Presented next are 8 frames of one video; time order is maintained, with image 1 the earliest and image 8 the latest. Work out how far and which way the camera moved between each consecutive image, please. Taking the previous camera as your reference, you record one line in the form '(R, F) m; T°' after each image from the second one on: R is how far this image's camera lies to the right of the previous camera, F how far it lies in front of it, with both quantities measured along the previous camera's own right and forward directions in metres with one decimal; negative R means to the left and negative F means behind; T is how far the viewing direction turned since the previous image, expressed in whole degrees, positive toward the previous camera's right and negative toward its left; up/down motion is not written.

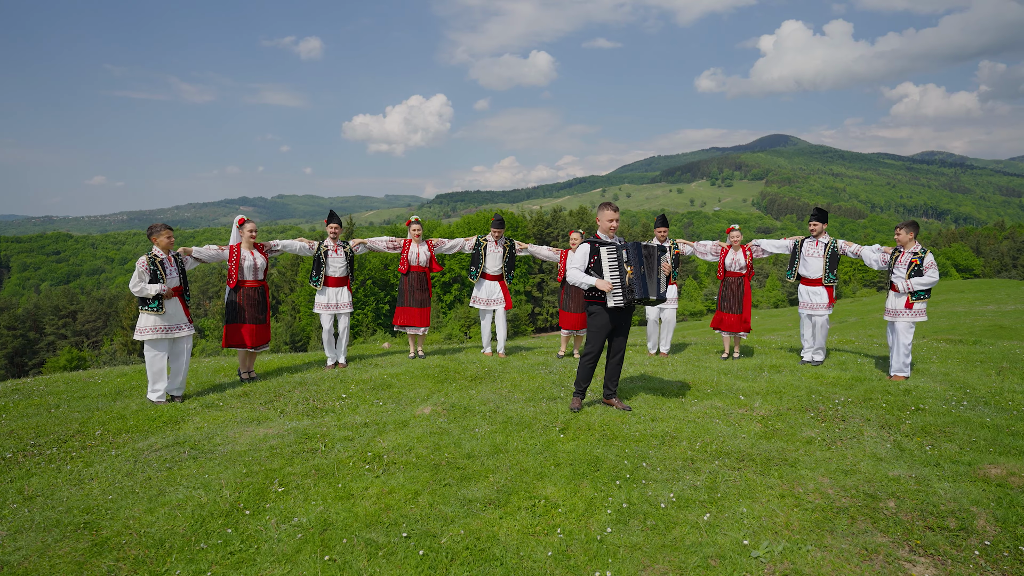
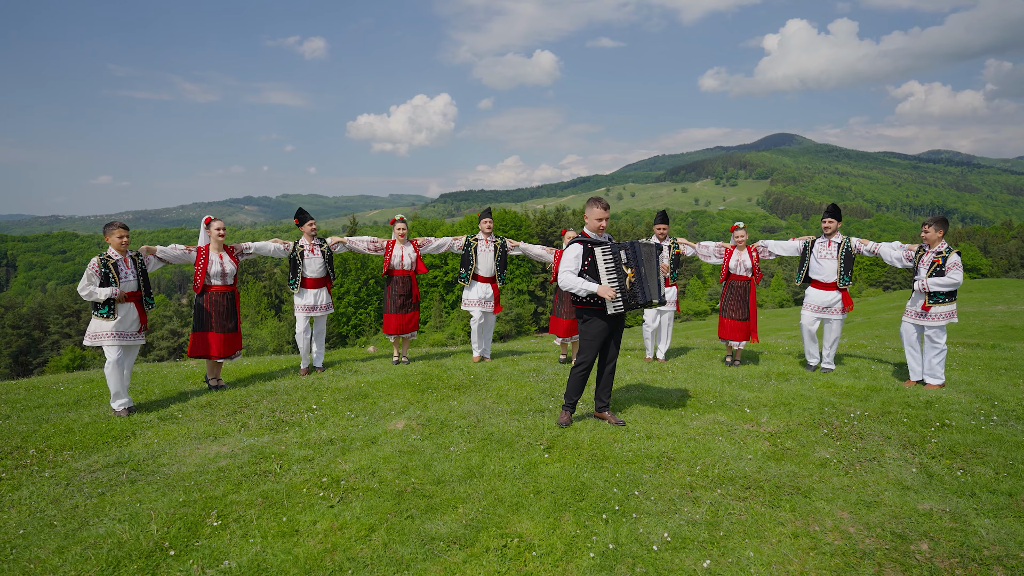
(+0.3, +0.7) m; 0°
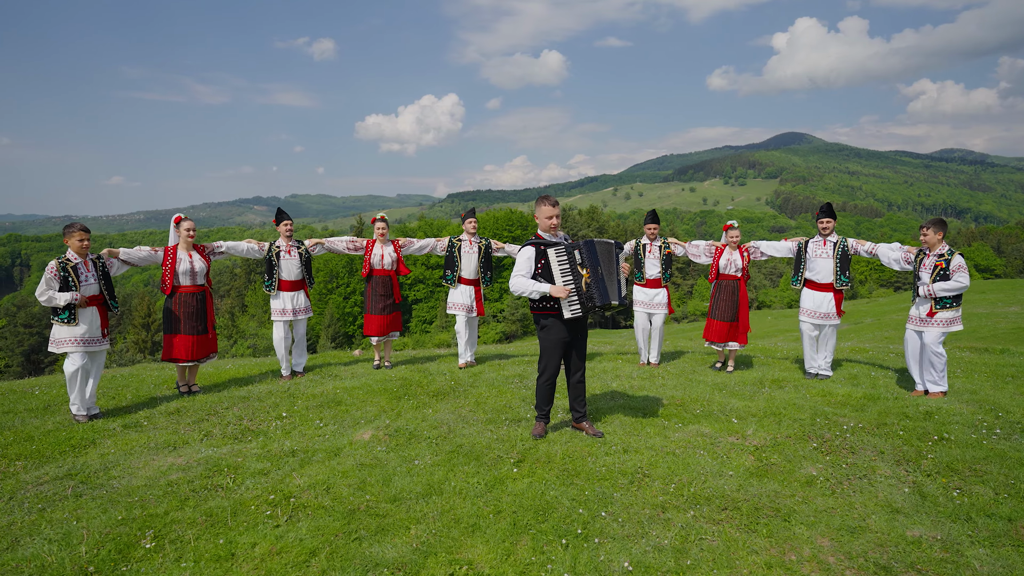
(+0.4, +0.3) m; -1°
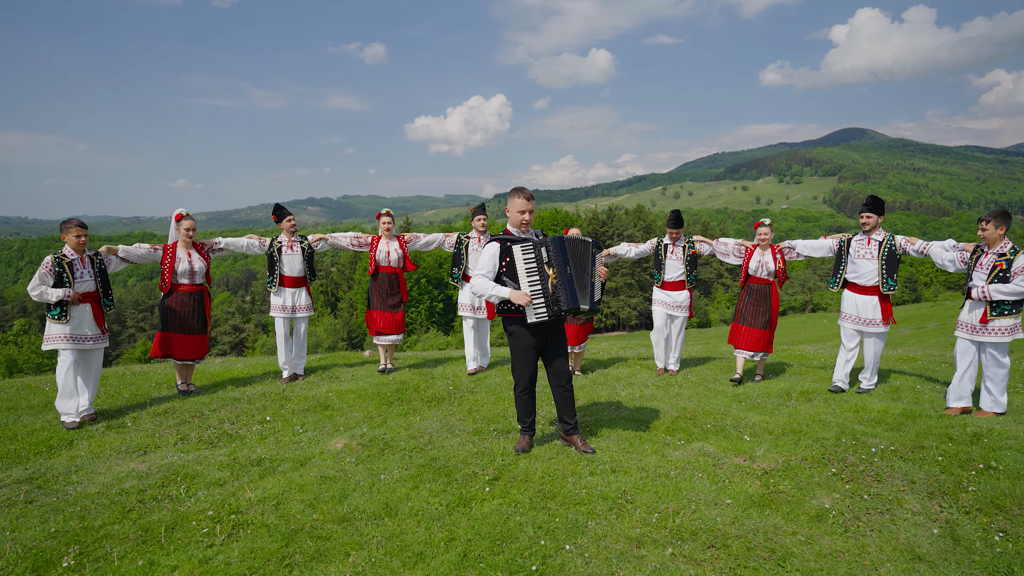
(+0.7, +0.6) m; -5°
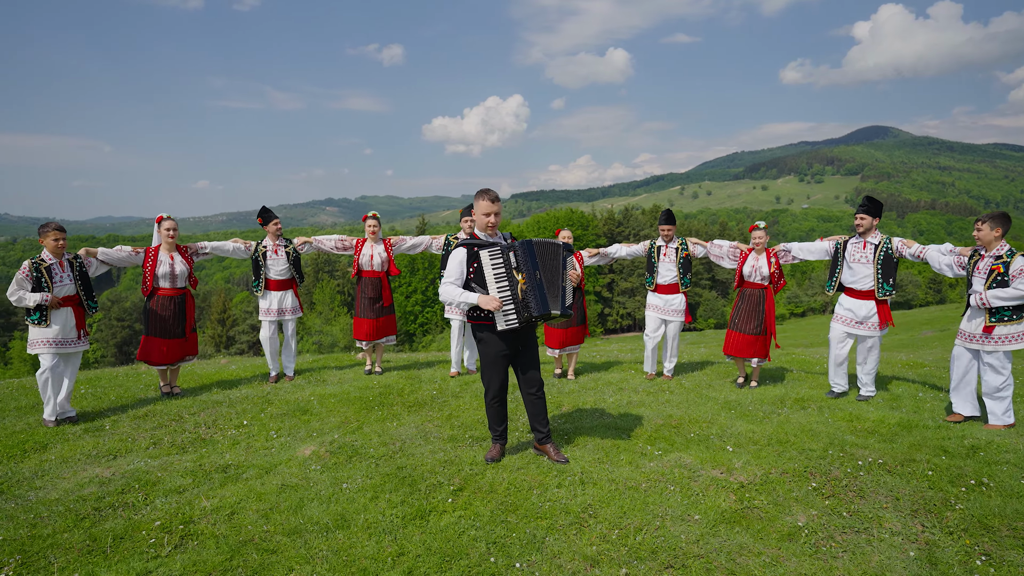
(+0.5, +0.2) m; -2°
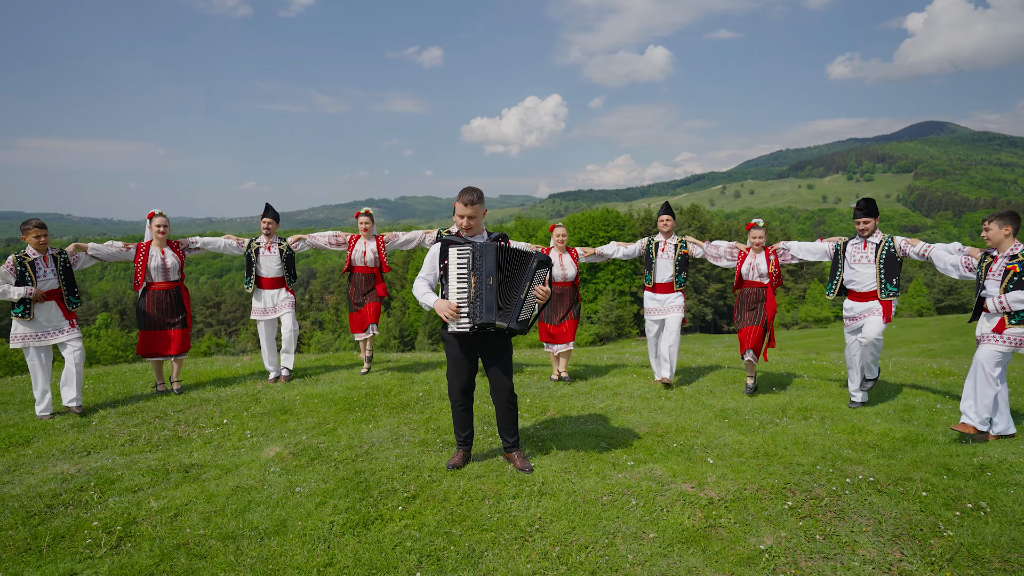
(+0.8, +0.3) m; -4°
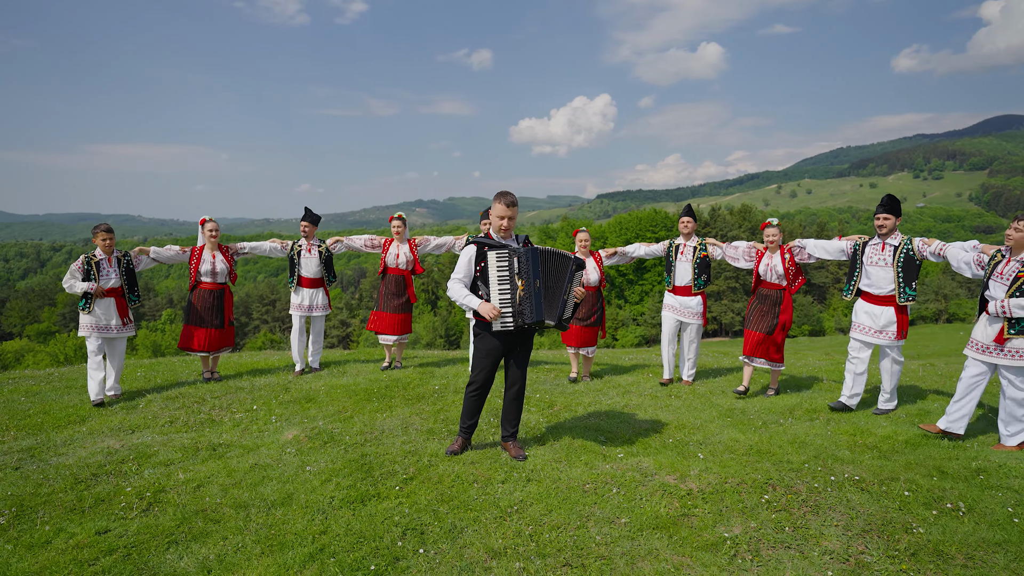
(+0.6, -0.3) m; -5°
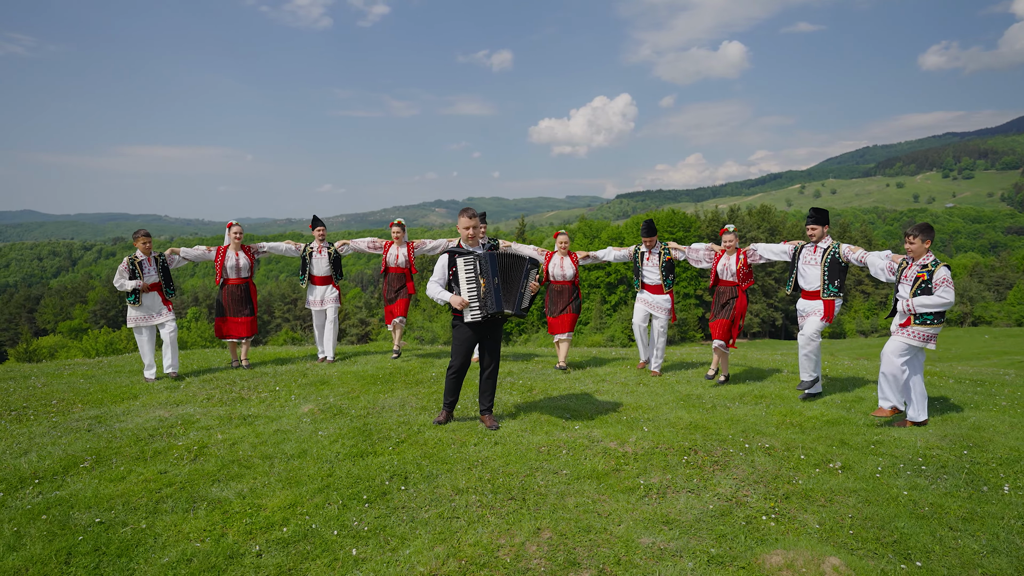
(+0.6, -1.3) m; -2°
